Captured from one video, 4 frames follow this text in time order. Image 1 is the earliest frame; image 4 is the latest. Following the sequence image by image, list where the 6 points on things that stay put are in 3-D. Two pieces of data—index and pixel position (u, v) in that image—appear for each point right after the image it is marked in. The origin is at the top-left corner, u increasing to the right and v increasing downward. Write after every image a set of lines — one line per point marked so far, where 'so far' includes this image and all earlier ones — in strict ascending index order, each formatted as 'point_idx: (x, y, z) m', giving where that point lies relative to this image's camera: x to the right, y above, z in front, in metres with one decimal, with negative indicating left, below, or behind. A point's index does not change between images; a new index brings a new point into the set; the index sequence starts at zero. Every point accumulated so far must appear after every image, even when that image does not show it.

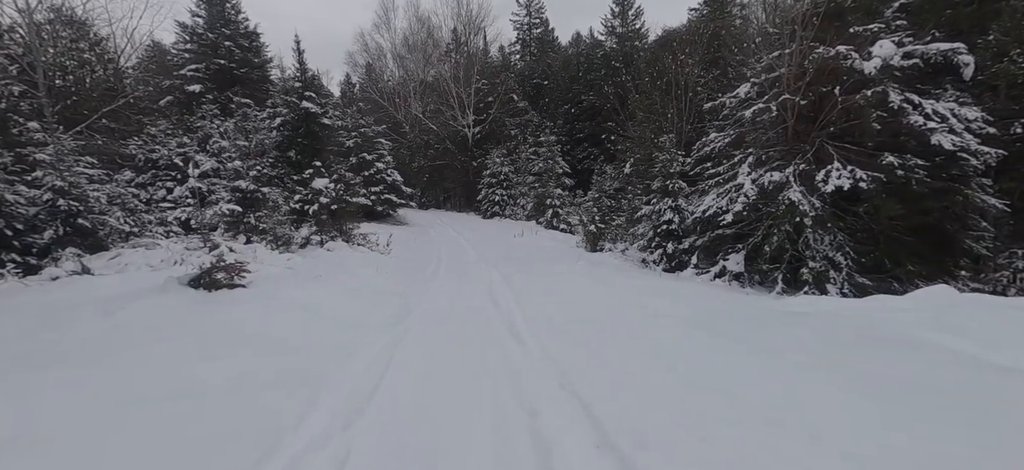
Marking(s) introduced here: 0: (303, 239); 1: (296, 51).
0: (-5.3, -0.1, +12.1) m
1: (-6.7, +5.8, +15.4) m
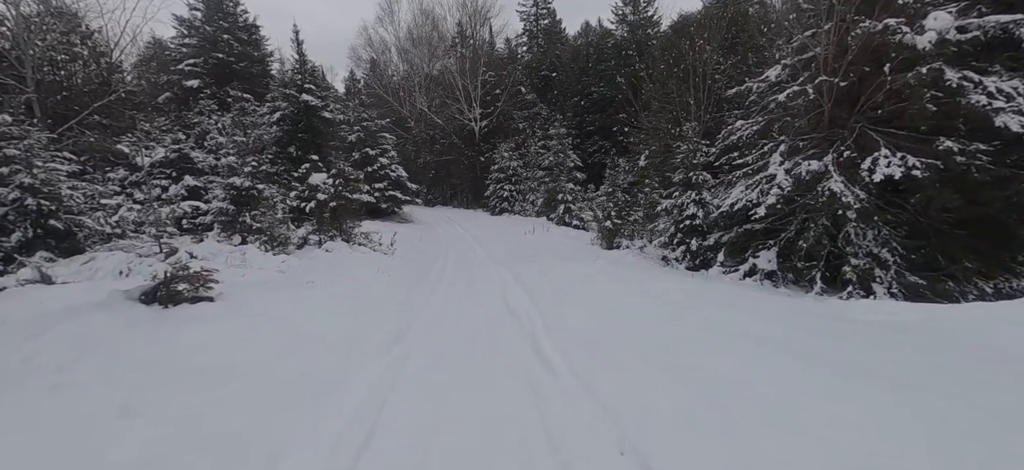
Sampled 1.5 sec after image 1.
0: (-5.0, -0.1, +11.5) m
1: (-6.5, +5.8, +14.7) m
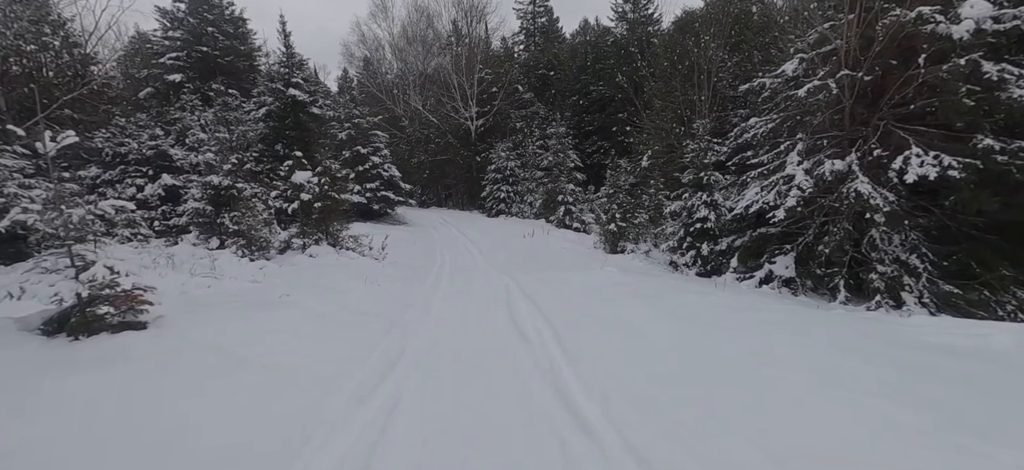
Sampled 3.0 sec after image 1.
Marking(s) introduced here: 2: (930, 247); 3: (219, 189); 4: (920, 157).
0: (-5.0, -0.2, +10.7) m
1: (-6.5, +5.7, +13.9) m
2: (+6.9, -0.2, +8.1) m
3: (-6.3, +1.0, +10.7) m
4: (+6.2, +1.2, +7.5) m
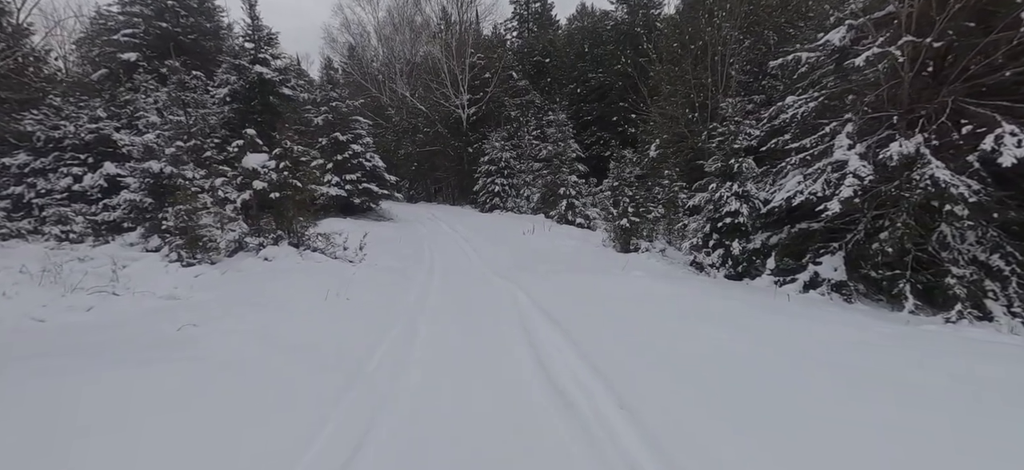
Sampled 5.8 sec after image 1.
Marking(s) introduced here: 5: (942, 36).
0: (-5.0, -0.1, +9.1) m
1: (-6.6, +5.8, +12.3) m
2: (+6.9, -0.1, +6.8) m
3: (-6.3, +1.0, +9.1) m
4: (+6.3, +1.2, +6.2) m
5: (+6.3, +2.9, +7.2) m
